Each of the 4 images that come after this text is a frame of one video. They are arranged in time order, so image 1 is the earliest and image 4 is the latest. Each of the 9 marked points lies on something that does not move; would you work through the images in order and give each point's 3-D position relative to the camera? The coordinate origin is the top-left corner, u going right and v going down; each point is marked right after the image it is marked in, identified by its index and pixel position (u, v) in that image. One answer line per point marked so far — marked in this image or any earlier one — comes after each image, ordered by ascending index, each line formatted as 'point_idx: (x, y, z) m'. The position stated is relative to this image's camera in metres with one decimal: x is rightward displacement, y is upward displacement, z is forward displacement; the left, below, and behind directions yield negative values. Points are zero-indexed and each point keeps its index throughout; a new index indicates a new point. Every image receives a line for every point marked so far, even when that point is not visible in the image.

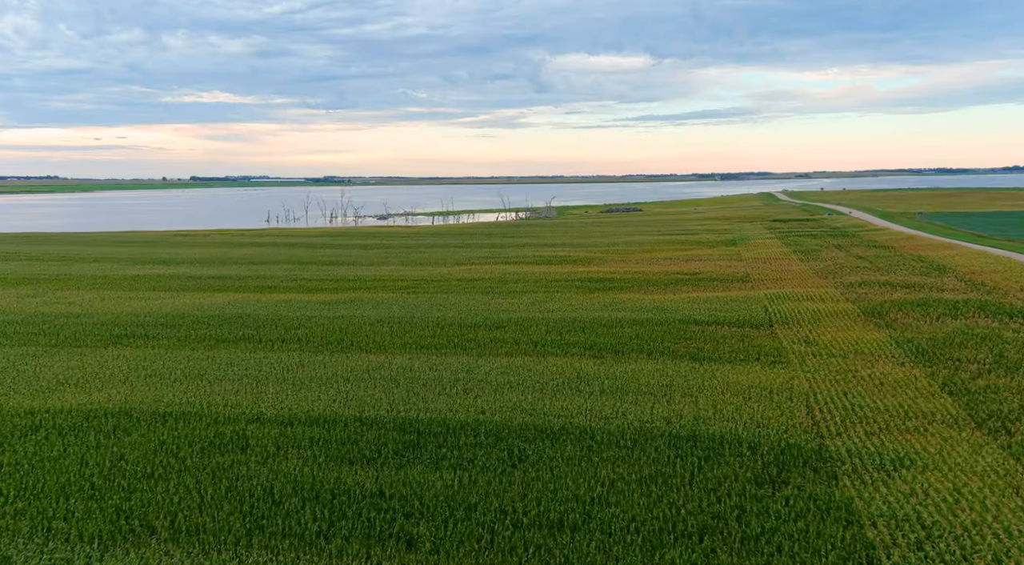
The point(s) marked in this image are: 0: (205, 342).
0: (-7.1, -1.4, +17.7) m
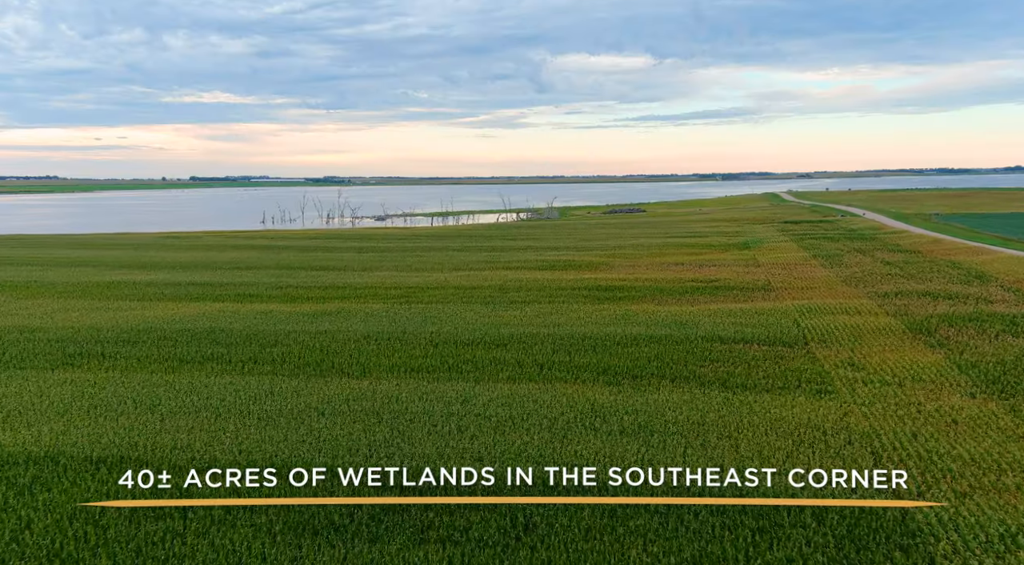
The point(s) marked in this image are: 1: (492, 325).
0: (-7.1, -1.7, +15.7) m
1: (-0.5, -1.1, +19.0) m
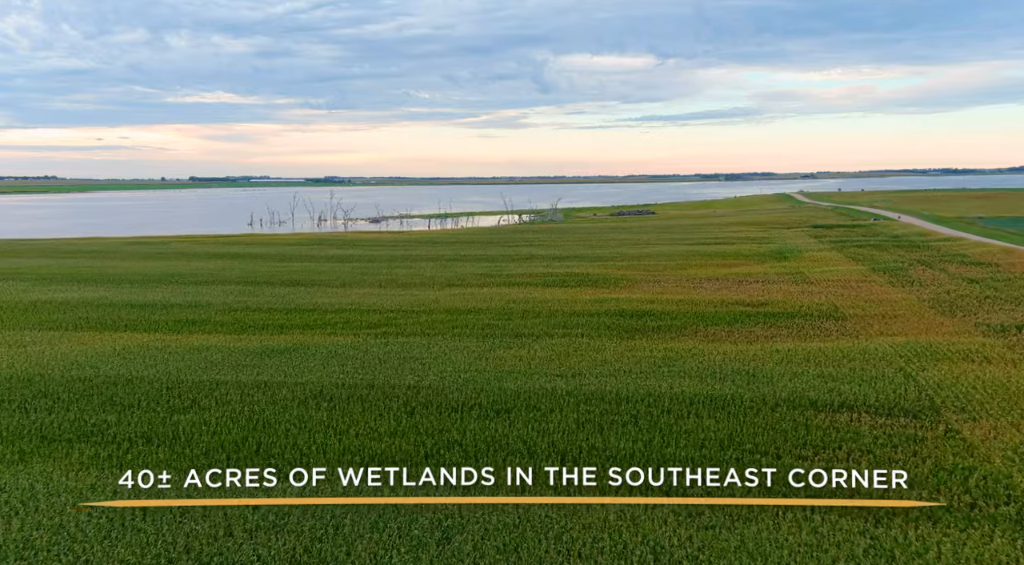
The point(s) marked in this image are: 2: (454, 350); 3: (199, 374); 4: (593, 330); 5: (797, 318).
0: (-7.0, -2.3, +10.8) m
1: (-0.4, -1.7, +14.1) m
2: (-1.2, -1.4, +16.9) m
3: (-6.1, -1.7, +15.0) m
4: (+2.0, -1.1, +18.3) m
5: (+7.0, -0.9, +18.8) m
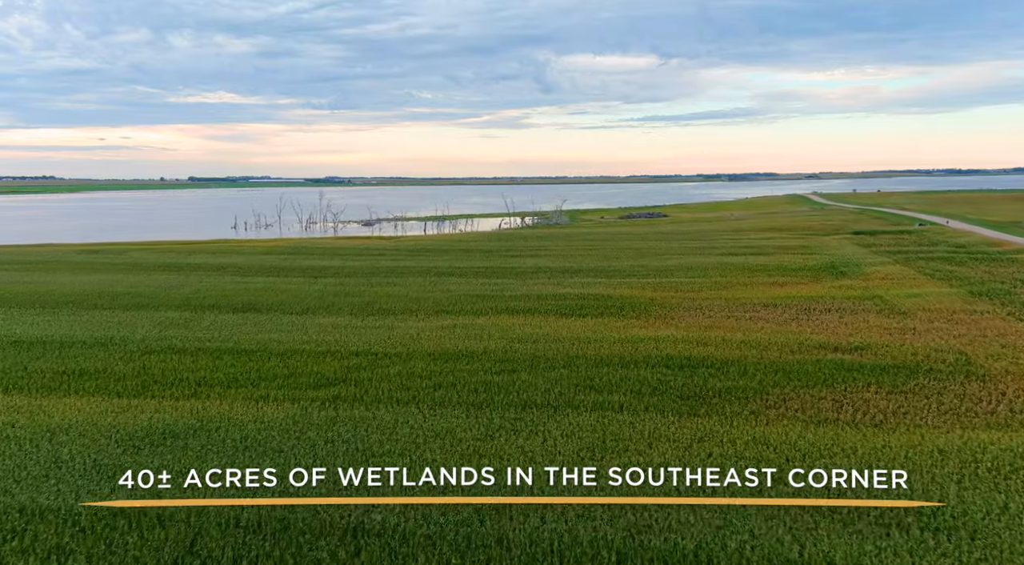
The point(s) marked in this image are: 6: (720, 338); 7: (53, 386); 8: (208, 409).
0: (-6.9, -3.0, +5.2) m
1: (-0.3, -2.5, +8.5) m
2: (-1.1, -2.2, +11.3) m
3: (-6.0, -2.5, +9.4) m
4: (+2.1, -1.9, +12.7) m
5: (+7.2, -1.6, +13.2) m
6: (+4.7, -1.2, +17.5) m
7: (-8.6, -1.9, +14.9) m
8: (-5.0, -2.1, +13.0) m
